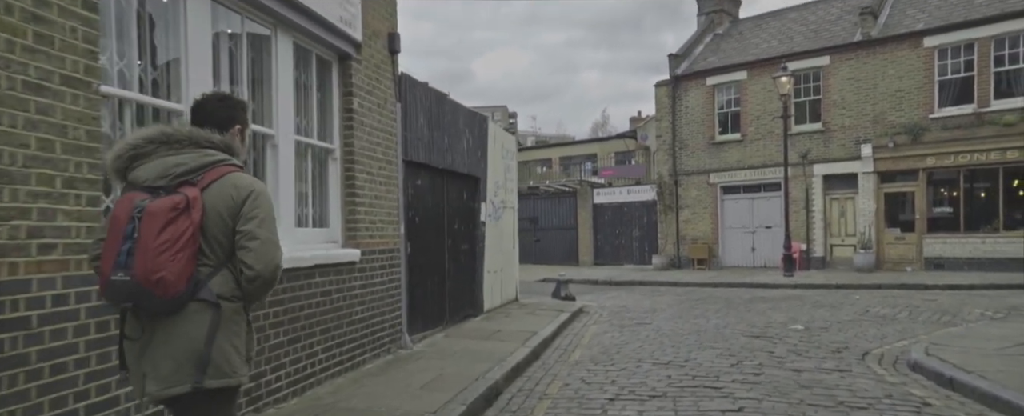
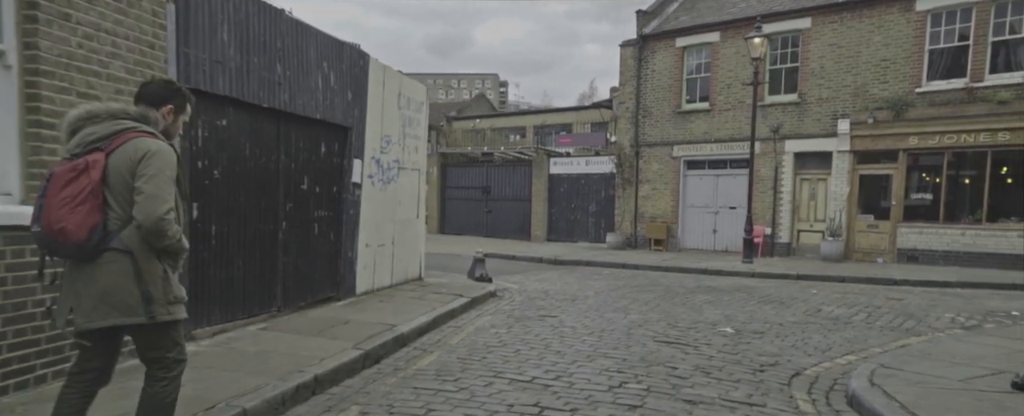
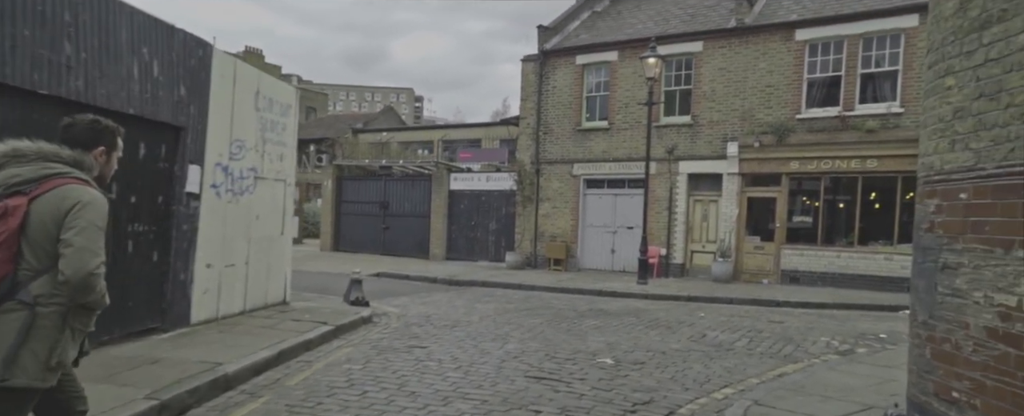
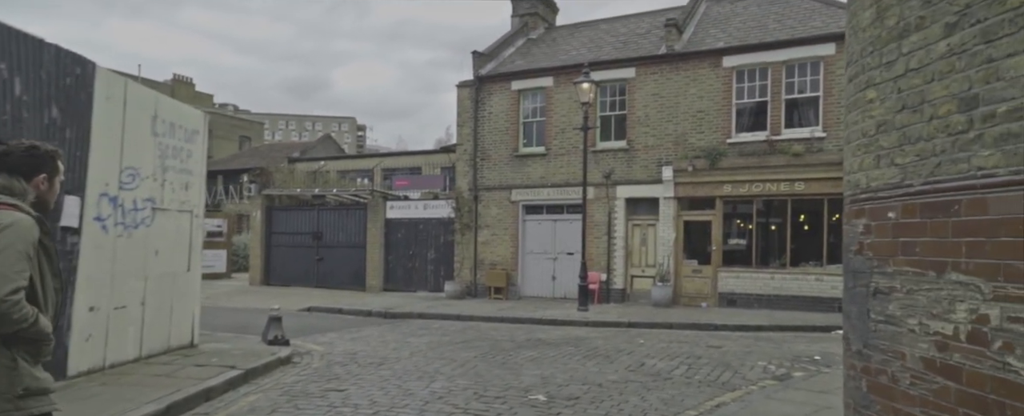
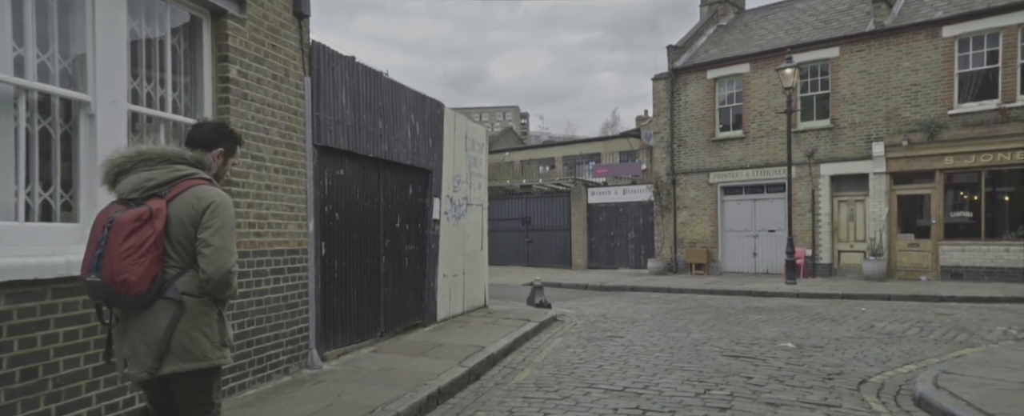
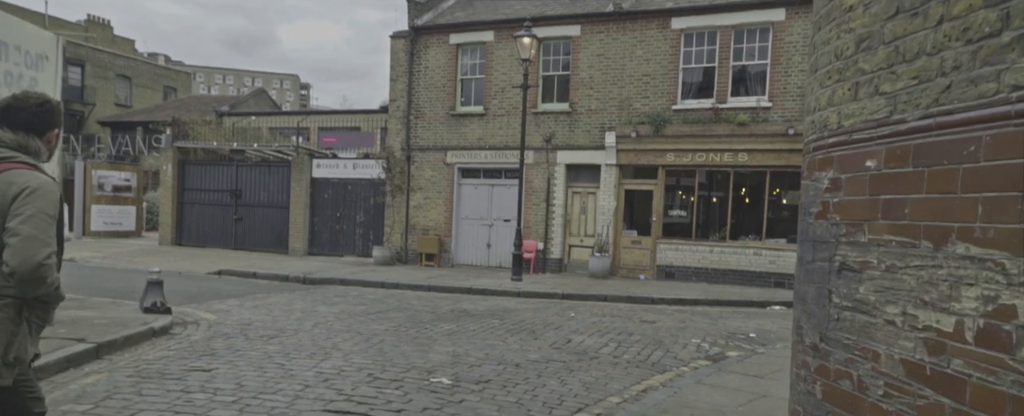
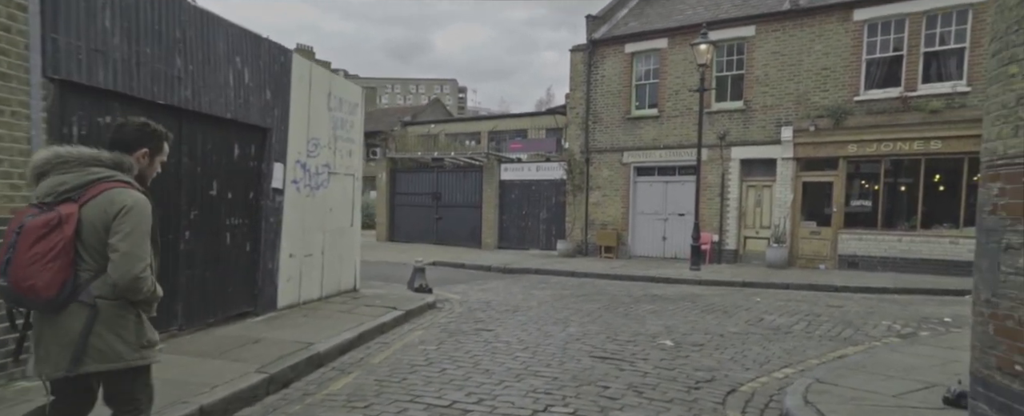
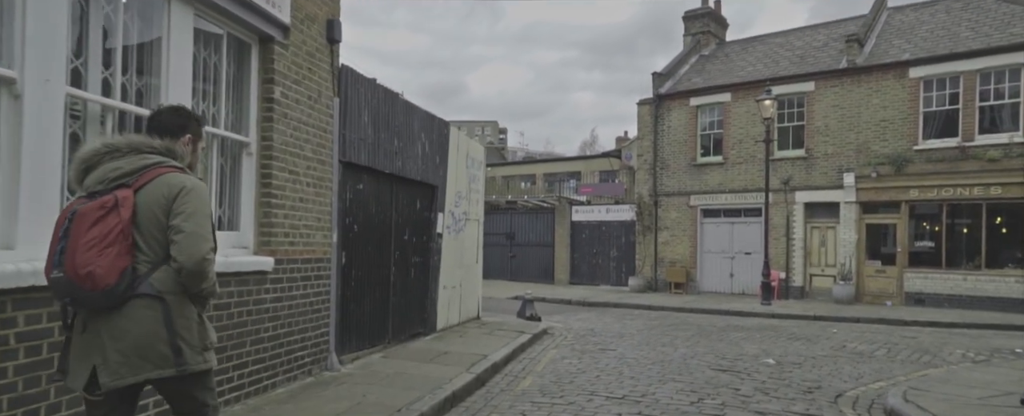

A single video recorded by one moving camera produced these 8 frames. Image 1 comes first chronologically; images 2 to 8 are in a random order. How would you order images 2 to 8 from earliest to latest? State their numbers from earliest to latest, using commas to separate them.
8, 5, 2, 7, 3, 4, 6
